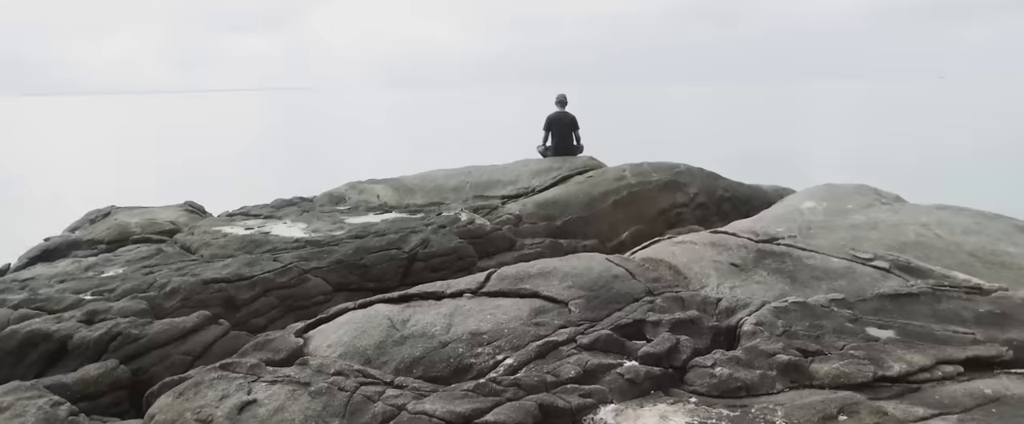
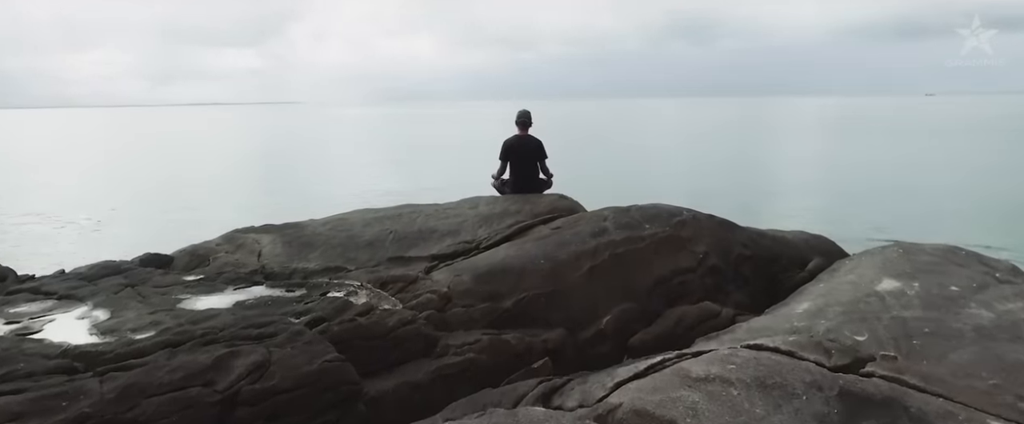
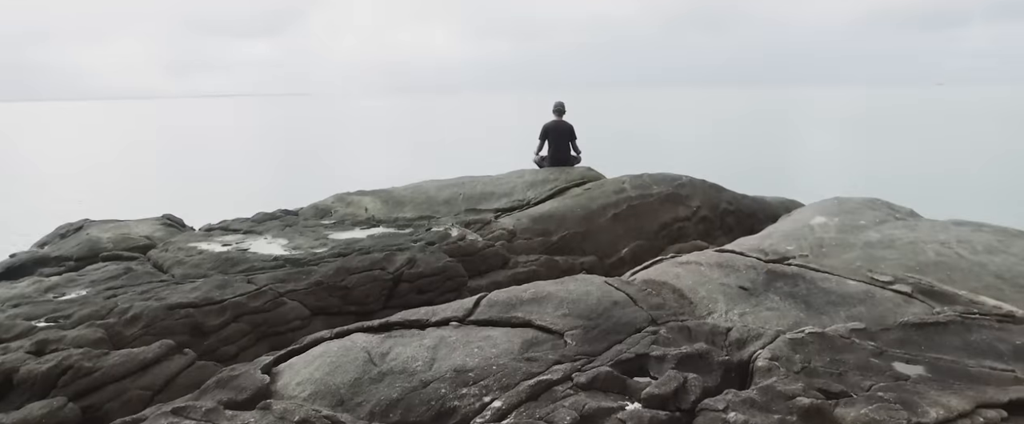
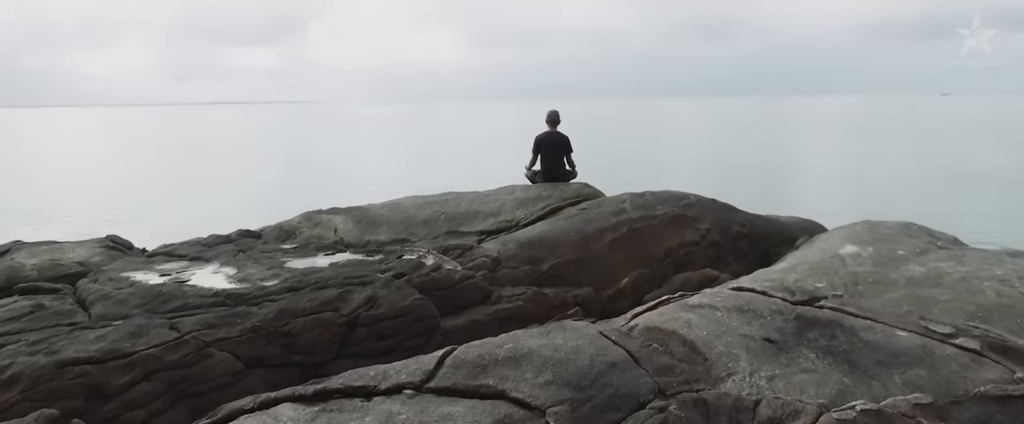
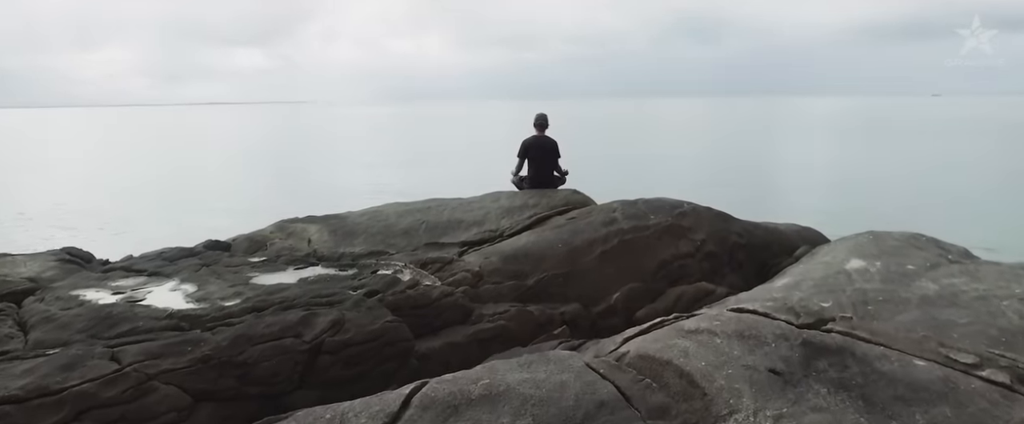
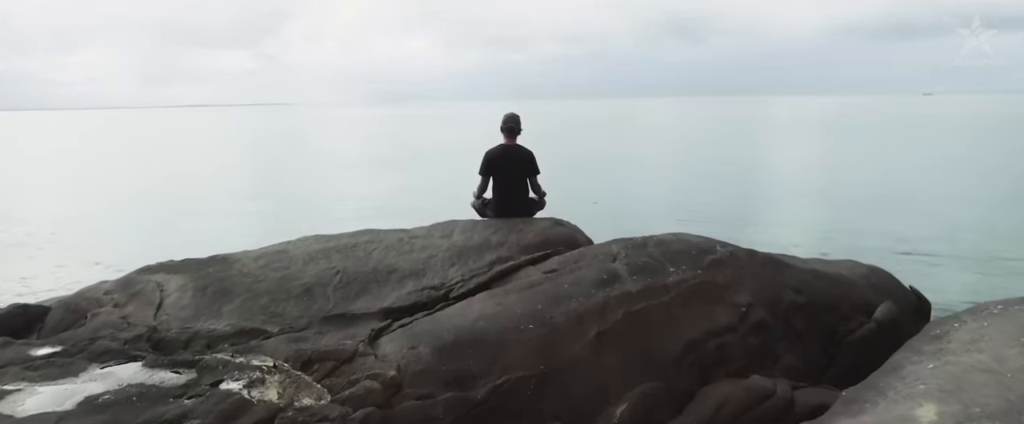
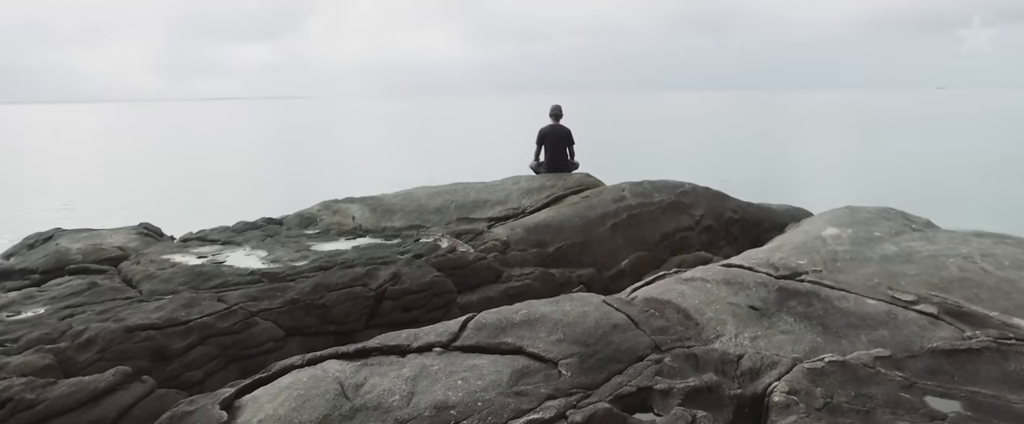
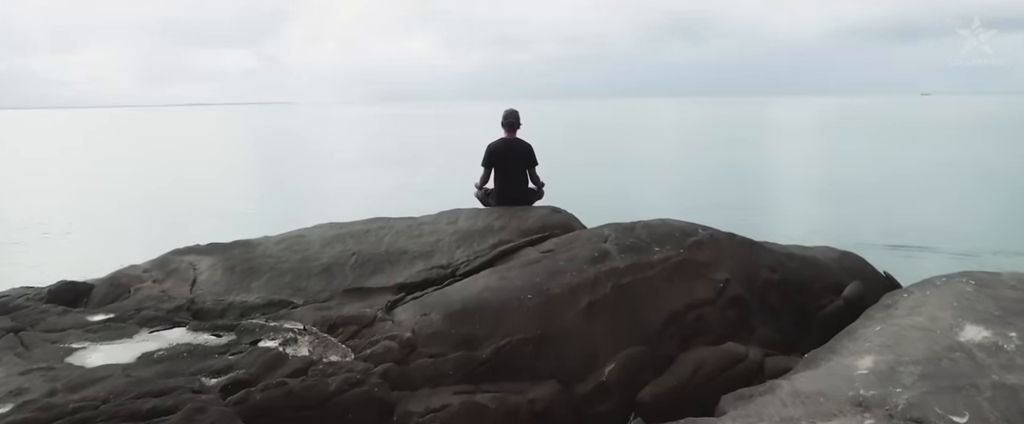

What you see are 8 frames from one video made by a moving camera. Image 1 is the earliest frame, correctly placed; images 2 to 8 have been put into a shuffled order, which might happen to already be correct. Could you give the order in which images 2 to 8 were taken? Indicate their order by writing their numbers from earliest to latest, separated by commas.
3, 7, 4, 5, 2, 8, 6
